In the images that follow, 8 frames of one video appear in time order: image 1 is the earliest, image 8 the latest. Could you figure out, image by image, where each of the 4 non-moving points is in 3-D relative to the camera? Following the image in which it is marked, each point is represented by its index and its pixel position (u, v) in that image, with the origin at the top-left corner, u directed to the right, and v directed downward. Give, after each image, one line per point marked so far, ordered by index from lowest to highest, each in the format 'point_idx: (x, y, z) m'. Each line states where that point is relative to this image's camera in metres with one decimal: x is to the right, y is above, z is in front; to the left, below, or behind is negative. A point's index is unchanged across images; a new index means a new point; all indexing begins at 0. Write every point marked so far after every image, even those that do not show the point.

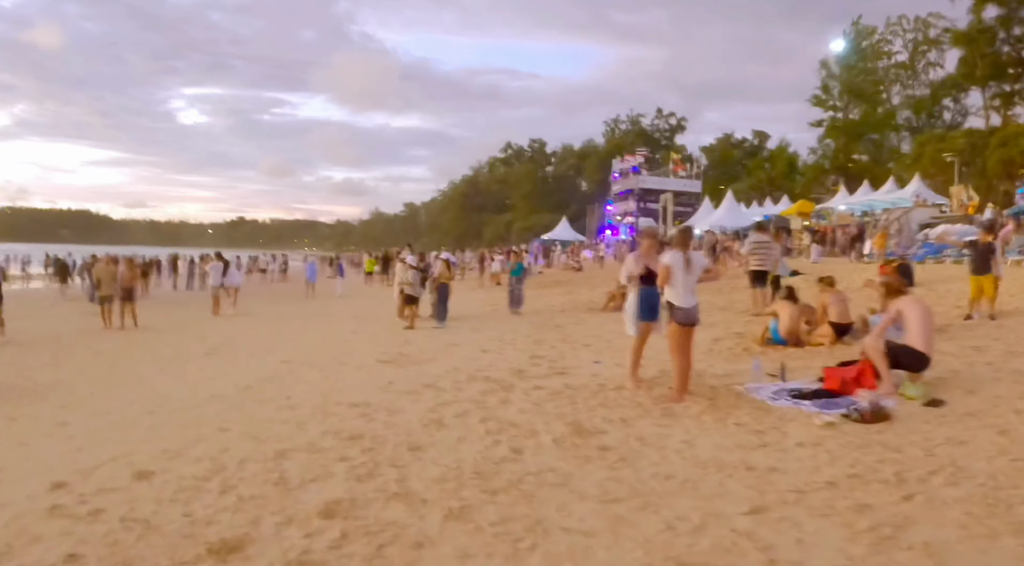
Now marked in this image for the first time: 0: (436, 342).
0: (-1.2, -0.9, +13.0) m
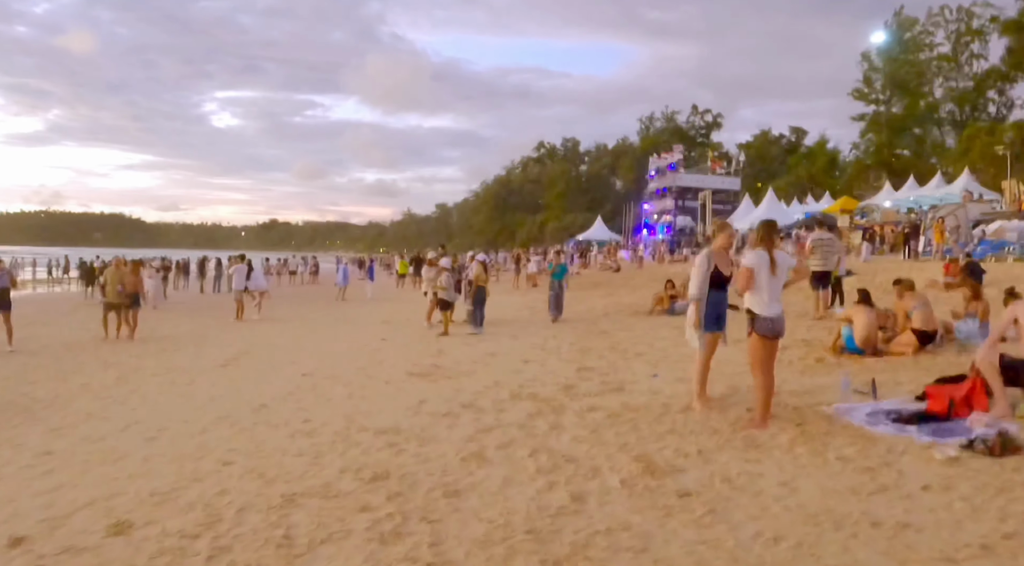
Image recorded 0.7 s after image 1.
0: (-0.6, -1.0, +11.9) m
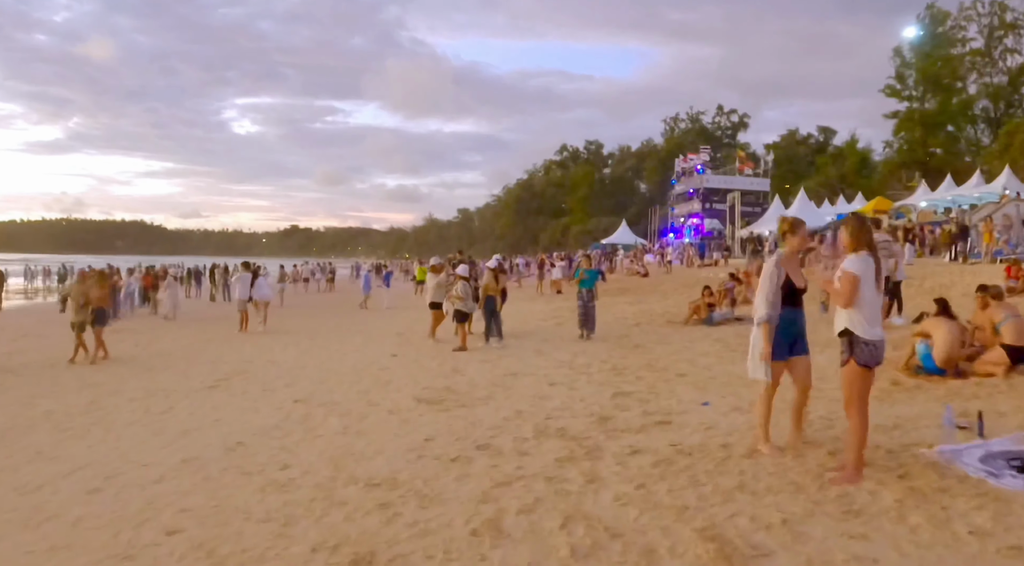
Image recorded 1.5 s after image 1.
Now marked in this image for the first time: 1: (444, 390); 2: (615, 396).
0: (-0.3, -1.1, +10.5) m
1: (-0.8, -1.2, +9.2) m
2: (+1.0, -1.1, +8.2) m
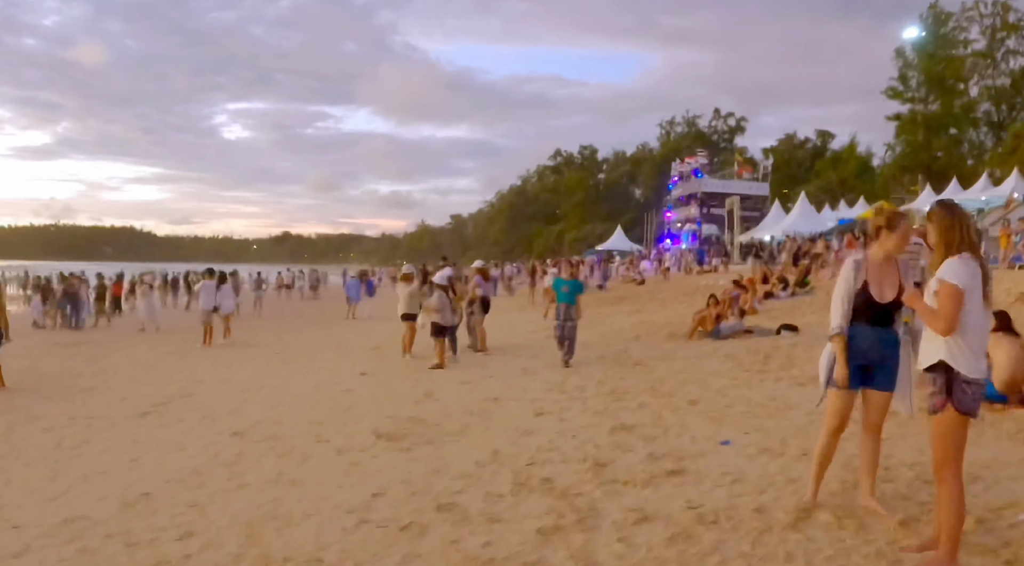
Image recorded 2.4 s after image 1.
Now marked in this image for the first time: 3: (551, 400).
0: (-0.5, -1.2, +9.0) m
1: (-1.0, -1.3, +7.7) m
2: (+0.8, -1.2, +6.8) m
3: (+0.4, -1.2, +8.4) m
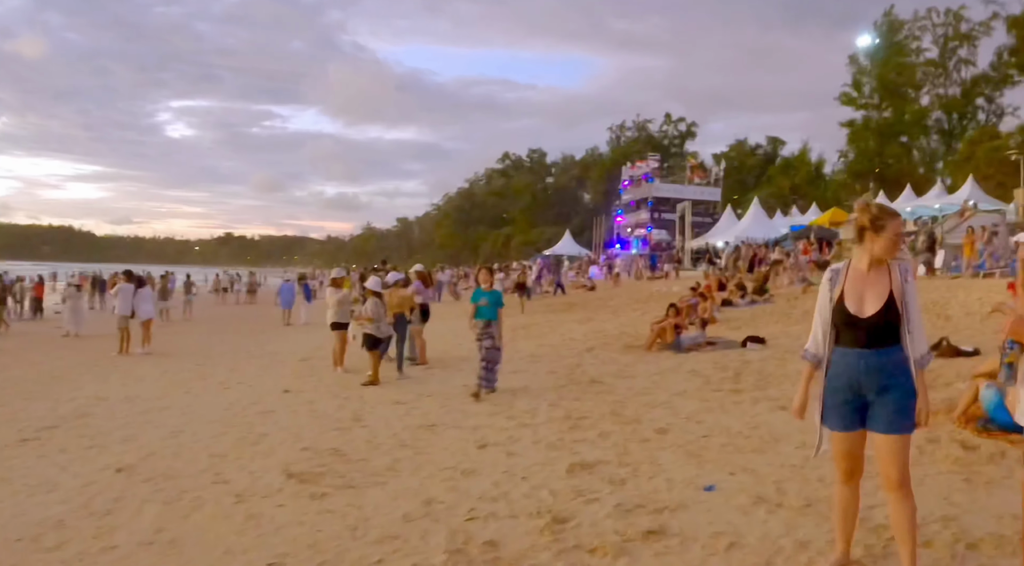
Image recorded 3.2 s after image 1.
0: (-1.0, -1.3, +7.8) m
1: (-1.4, -1.4, +6.5) m
2: (+0.4, -1.3, +5.7) m
3: (-0.1, -1.3, +7.2) m
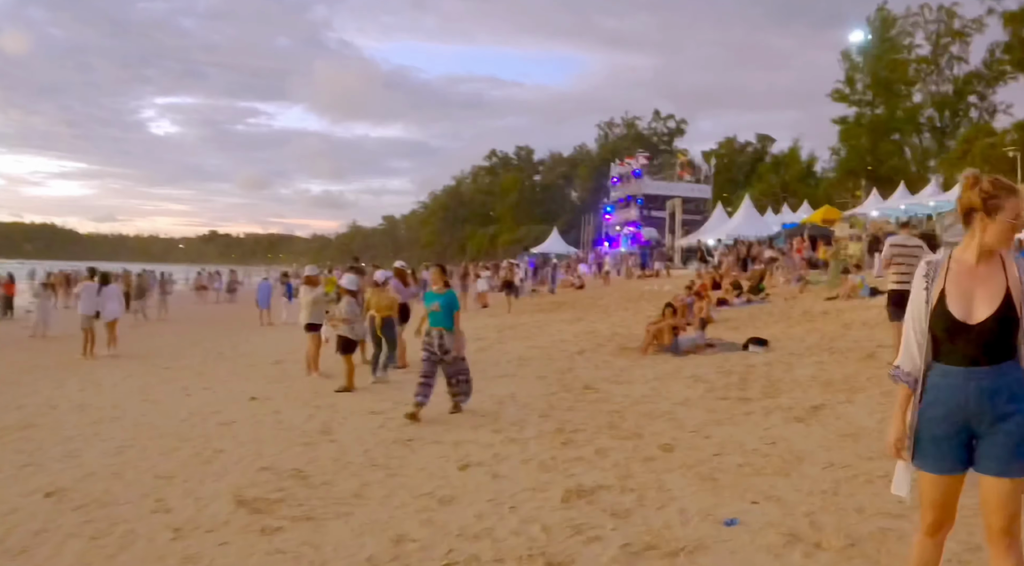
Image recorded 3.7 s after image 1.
0: (-1.2, -1.3, +7.0) m
1: (-1.5, -1.3, +5.7) m
2: (+0.3, -1.3, +4.9) m
3: (-0.2, -1.3, +6.4) m
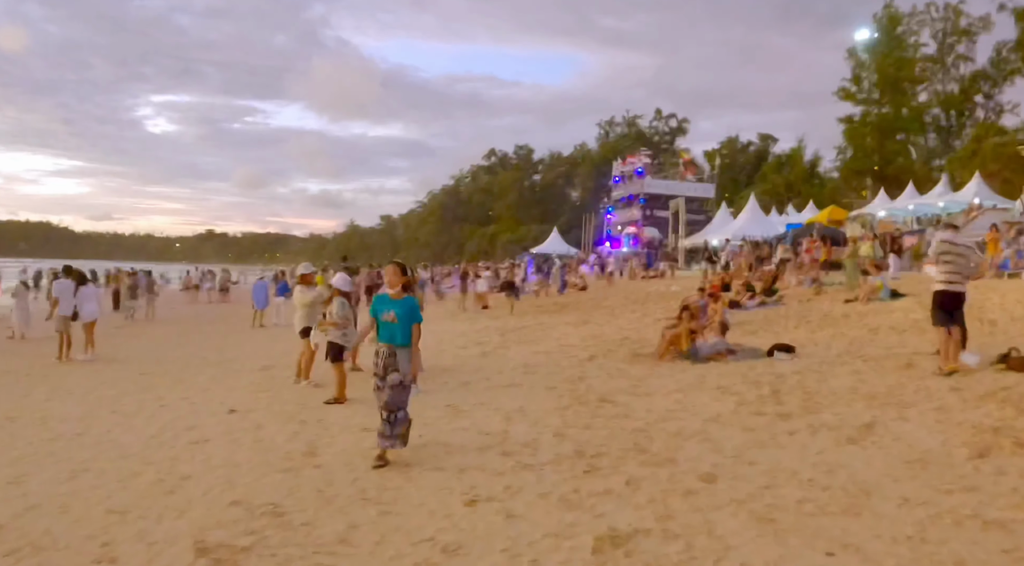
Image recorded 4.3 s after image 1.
0: (-1.1, -1.3, +6.1) m
1: (-1.4, -1.3, +4.8) m
2: (+0.4, -1.3, +4.0) m
3: (-0.1, -1.3, +5.6) m
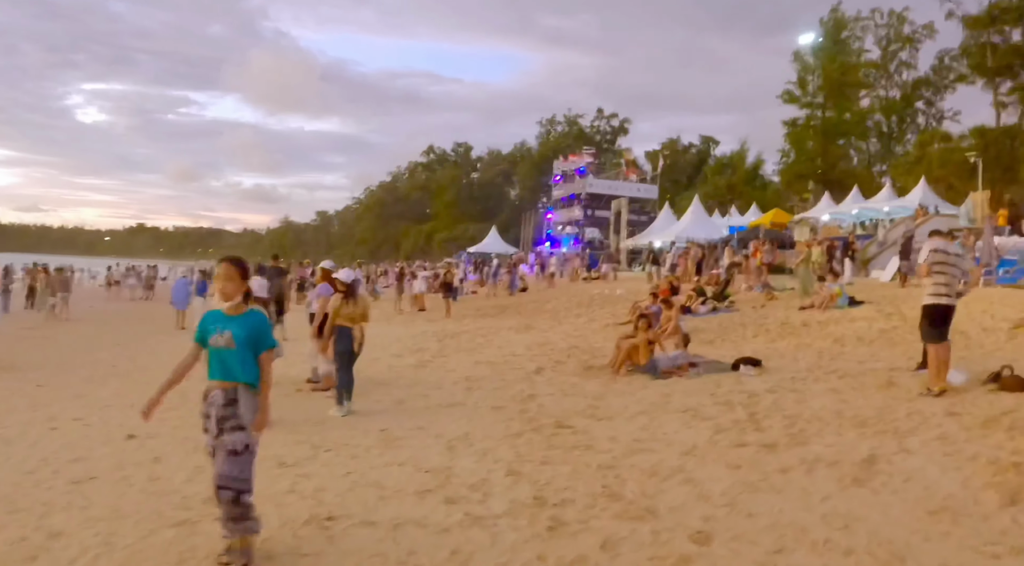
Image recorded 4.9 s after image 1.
0: (-1.4, -1.3, +4.9) m
1: (-1.7, -1.4, +3.6) m
2: (+0.3, -1.4, +3.0) m
3: (-0.4, -1.3, +4.5) m
